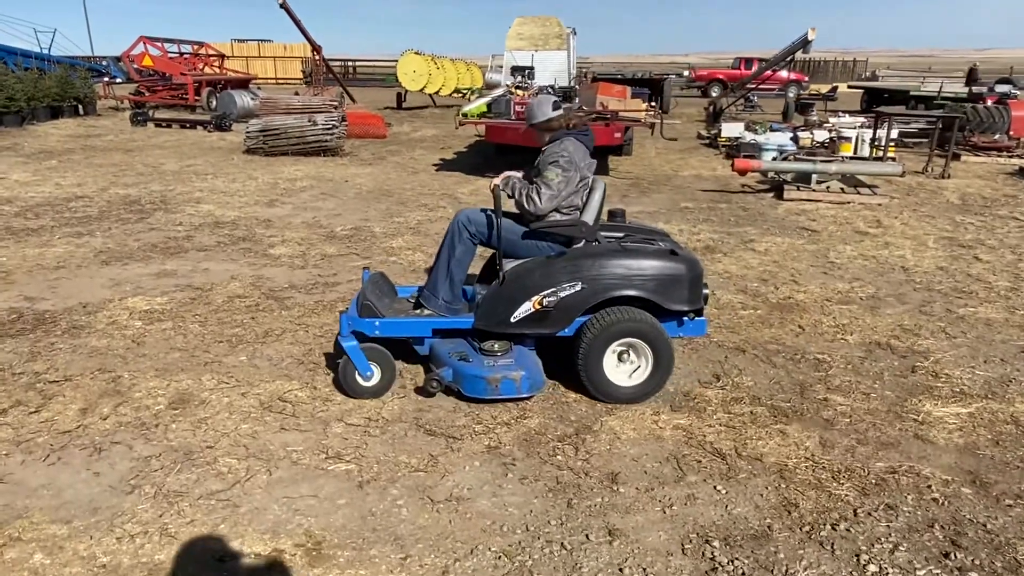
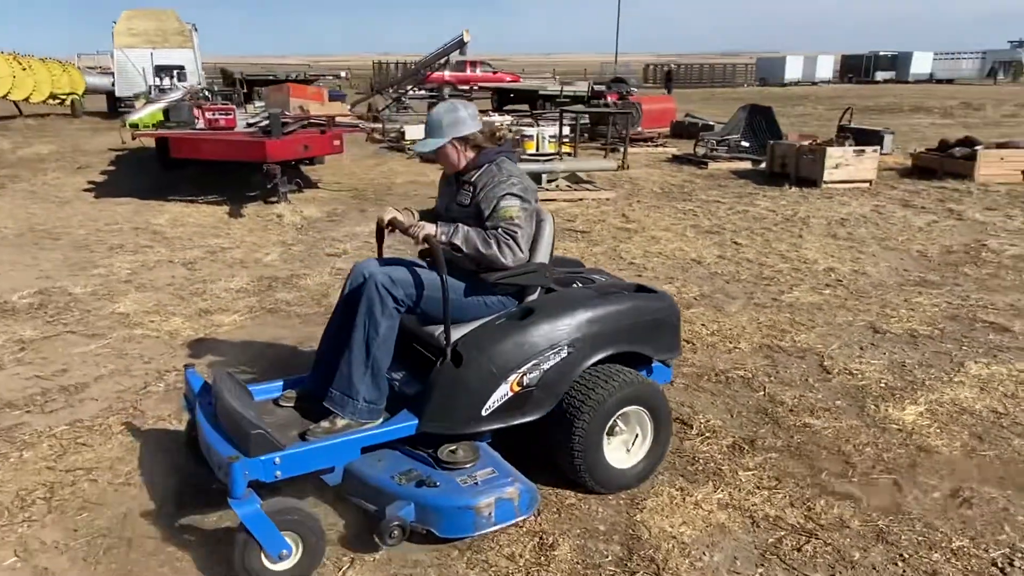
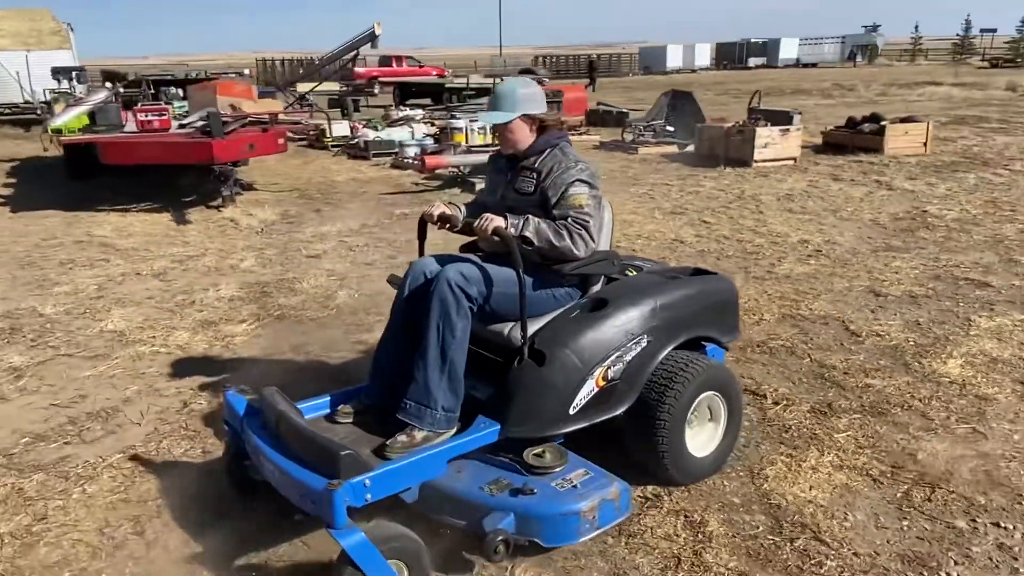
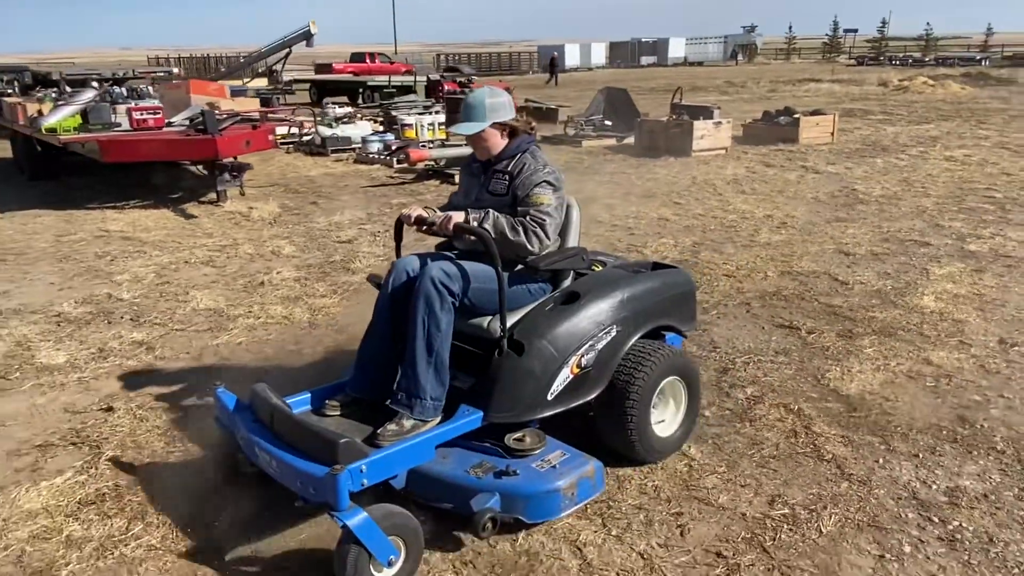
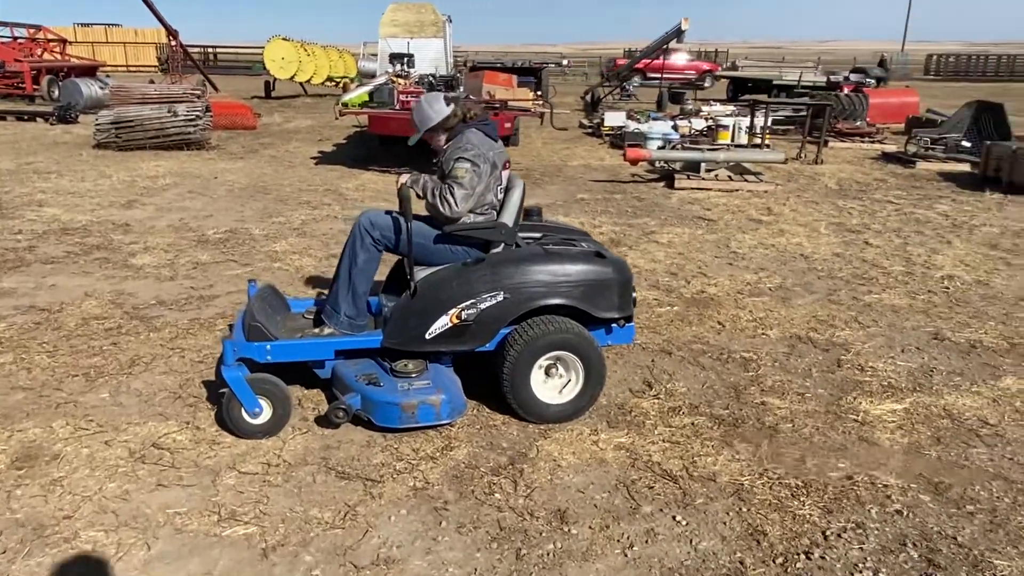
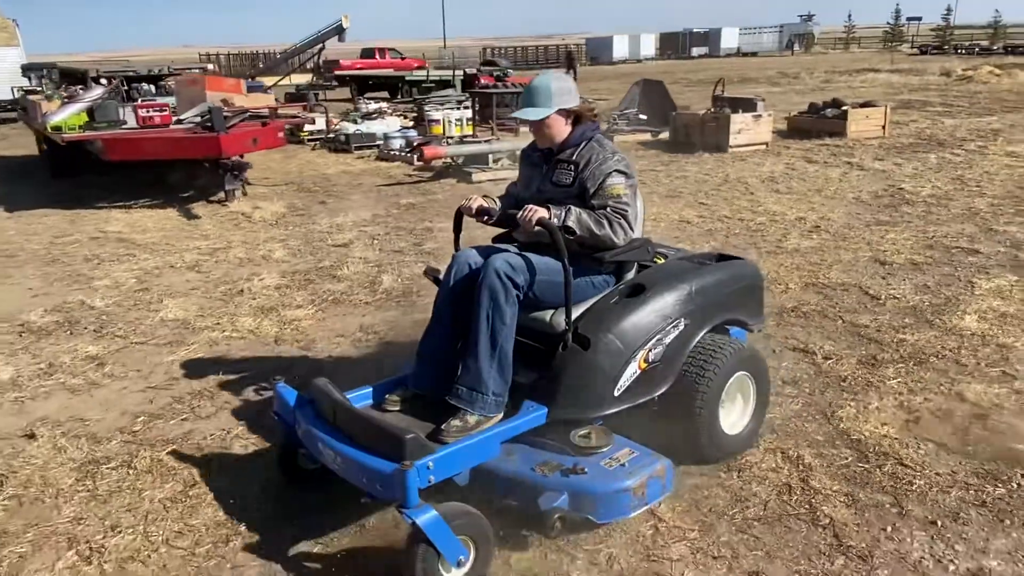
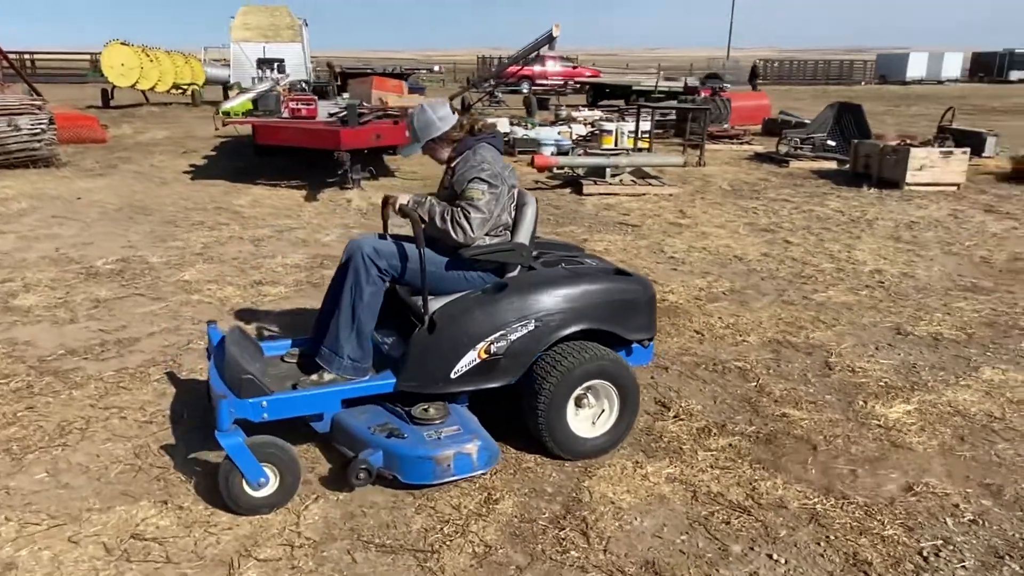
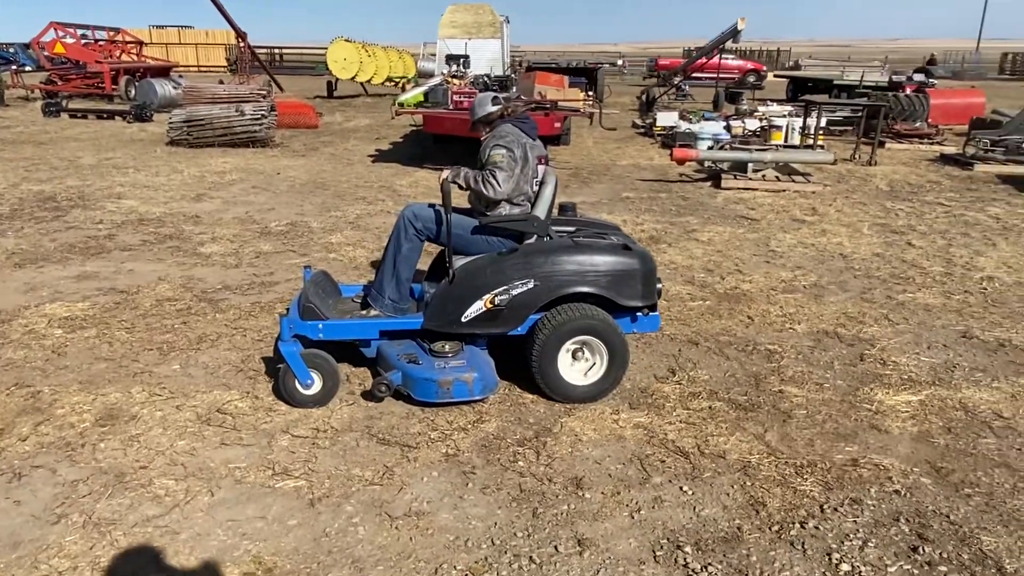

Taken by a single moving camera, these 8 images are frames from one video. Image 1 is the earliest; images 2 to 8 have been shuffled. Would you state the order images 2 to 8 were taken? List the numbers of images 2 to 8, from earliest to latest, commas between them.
8, 5, 7, 2, 3, 6, 4
